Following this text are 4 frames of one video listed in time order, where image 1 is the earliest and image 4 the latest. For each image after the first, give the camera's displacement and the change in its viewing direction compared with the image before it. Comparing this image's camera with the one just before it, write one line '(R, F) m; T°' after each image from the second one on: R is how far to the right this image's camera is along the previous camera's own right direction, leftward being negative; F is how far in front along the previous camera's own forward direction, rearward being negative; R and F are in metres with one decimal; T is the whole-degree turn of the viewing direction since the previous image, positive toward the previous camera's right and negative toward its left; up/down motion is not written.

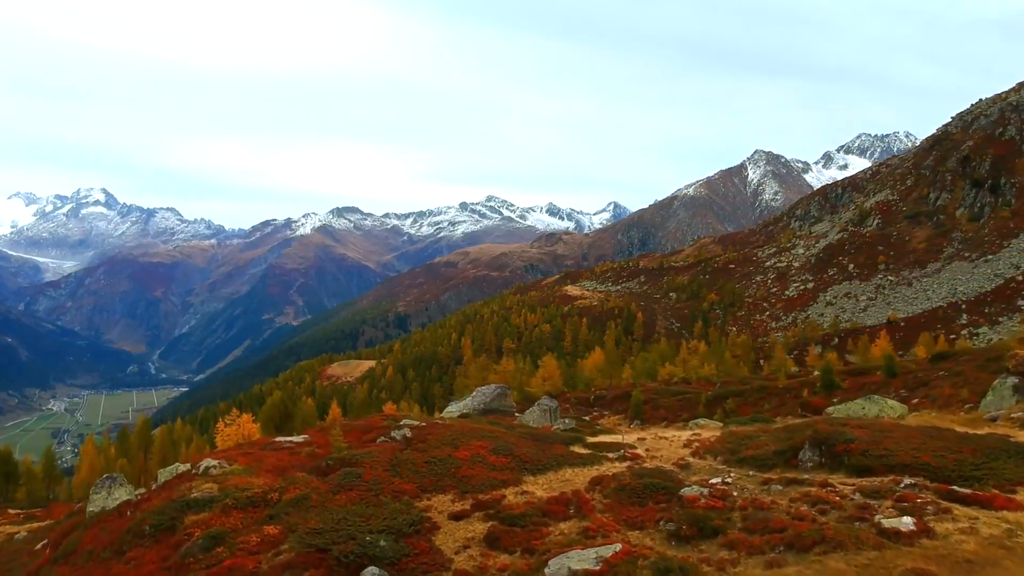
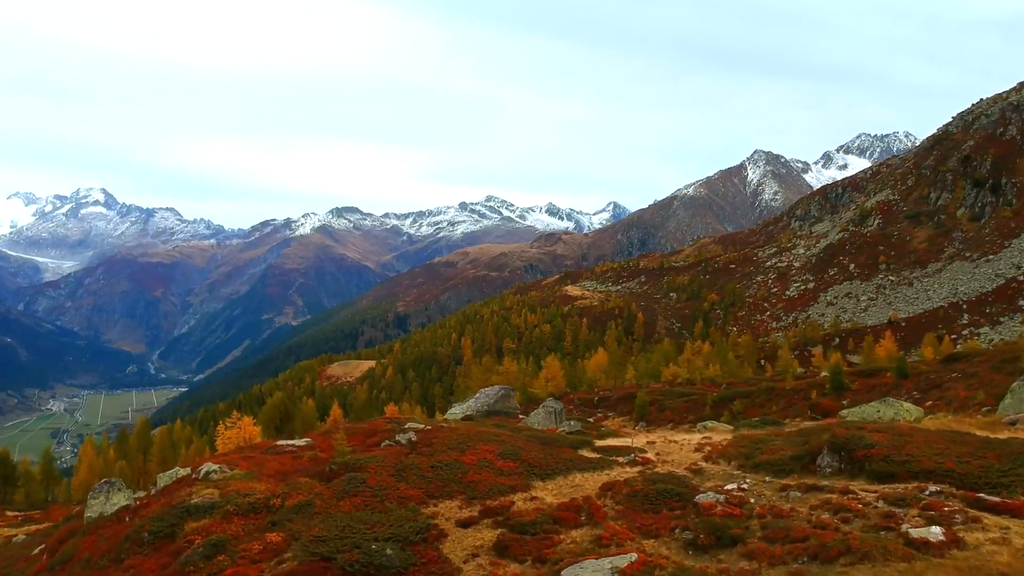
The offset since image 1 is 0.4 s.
(-0.4, +0.6) m; 0°
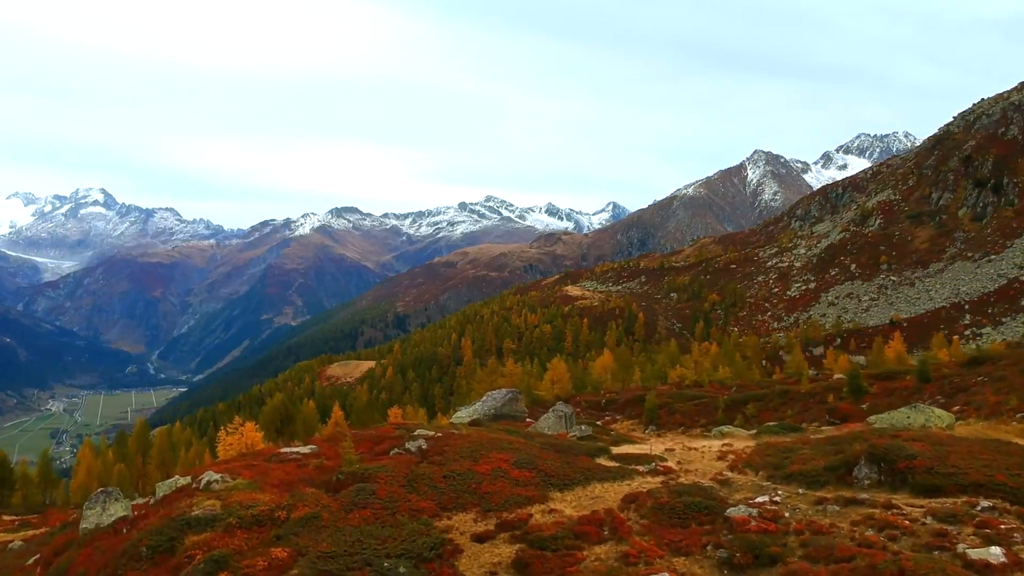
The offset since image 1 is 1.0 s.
(-0.7, +1.1) m; 0°
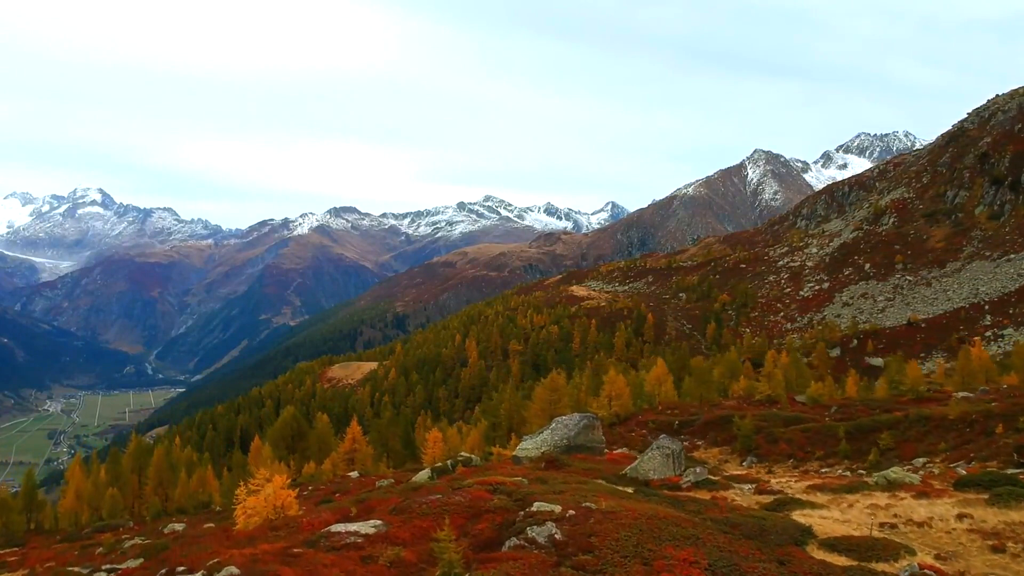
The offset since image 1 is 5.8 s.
(-5.1, +8.6) m; 0°
